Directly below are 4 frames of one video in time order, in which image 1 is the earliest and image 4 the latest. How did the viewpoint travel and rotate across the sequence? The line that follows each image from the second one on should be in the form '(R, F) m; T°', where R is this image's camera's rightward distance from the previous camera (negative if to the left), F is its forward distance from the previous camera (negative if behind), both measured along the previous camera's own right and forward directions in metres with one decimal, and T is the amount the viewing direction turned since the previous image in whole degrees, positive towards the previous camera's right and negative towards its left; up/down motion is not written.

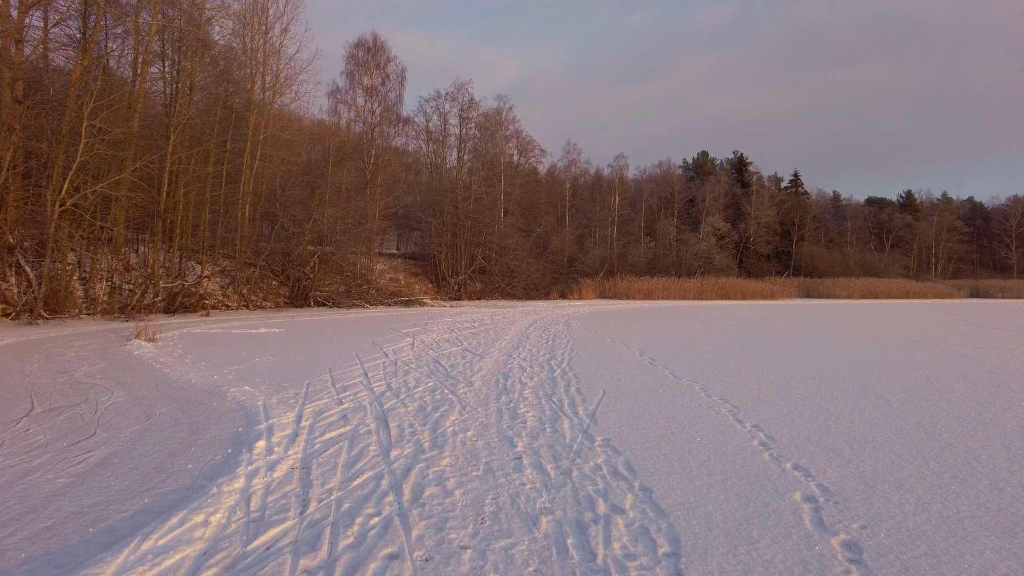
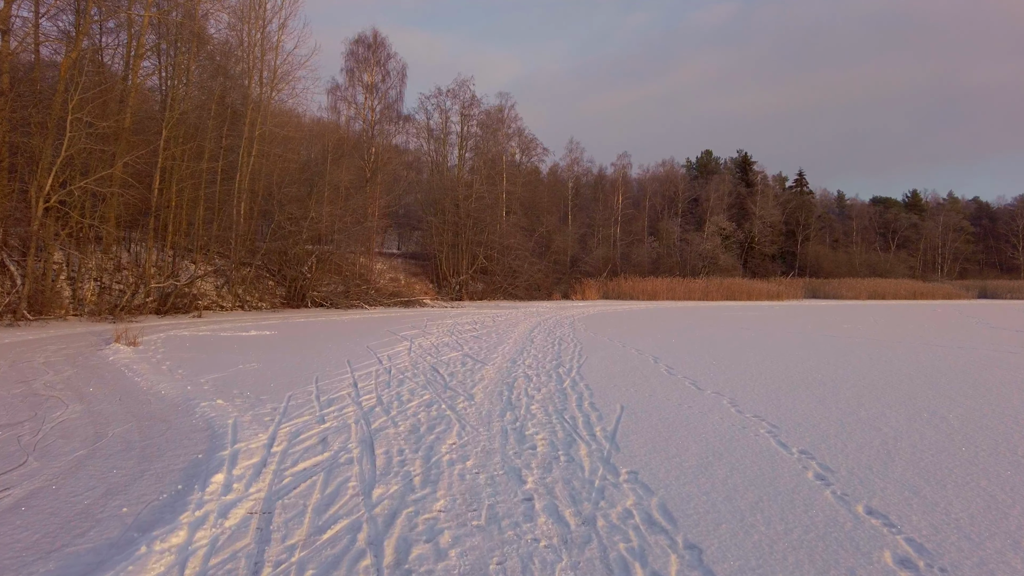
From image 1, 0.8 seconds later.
(0.0, +0.6) m; 0°
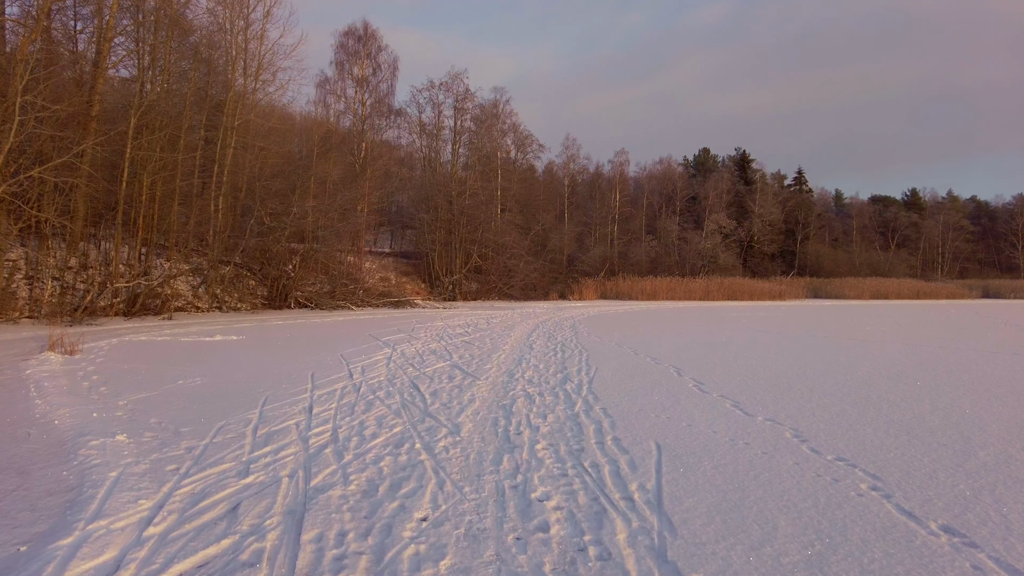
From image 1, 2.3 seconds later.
(0.0, +1.3) m; 0°
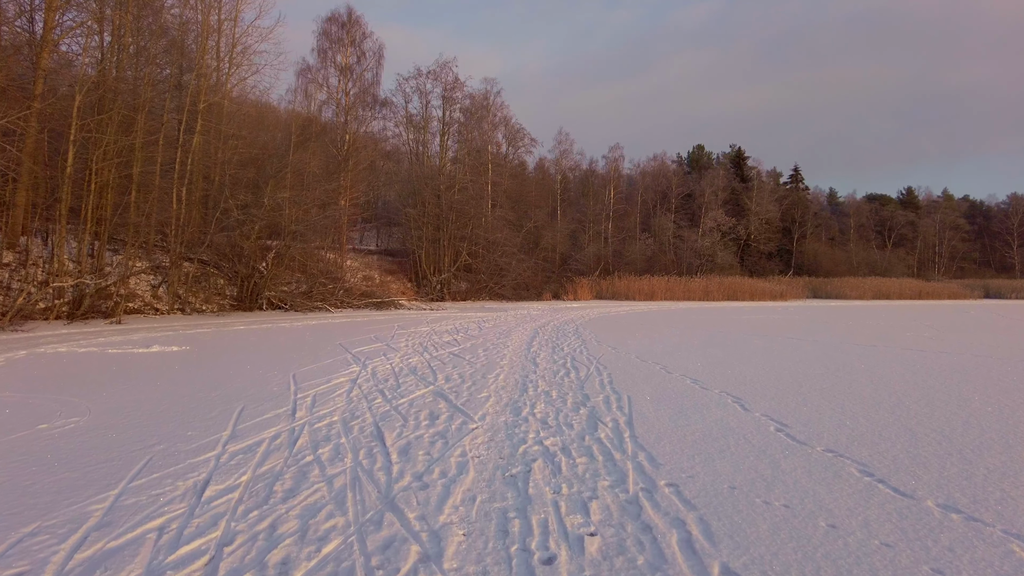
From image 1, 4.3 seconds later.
(-0.1, +1.8) m; +1°
